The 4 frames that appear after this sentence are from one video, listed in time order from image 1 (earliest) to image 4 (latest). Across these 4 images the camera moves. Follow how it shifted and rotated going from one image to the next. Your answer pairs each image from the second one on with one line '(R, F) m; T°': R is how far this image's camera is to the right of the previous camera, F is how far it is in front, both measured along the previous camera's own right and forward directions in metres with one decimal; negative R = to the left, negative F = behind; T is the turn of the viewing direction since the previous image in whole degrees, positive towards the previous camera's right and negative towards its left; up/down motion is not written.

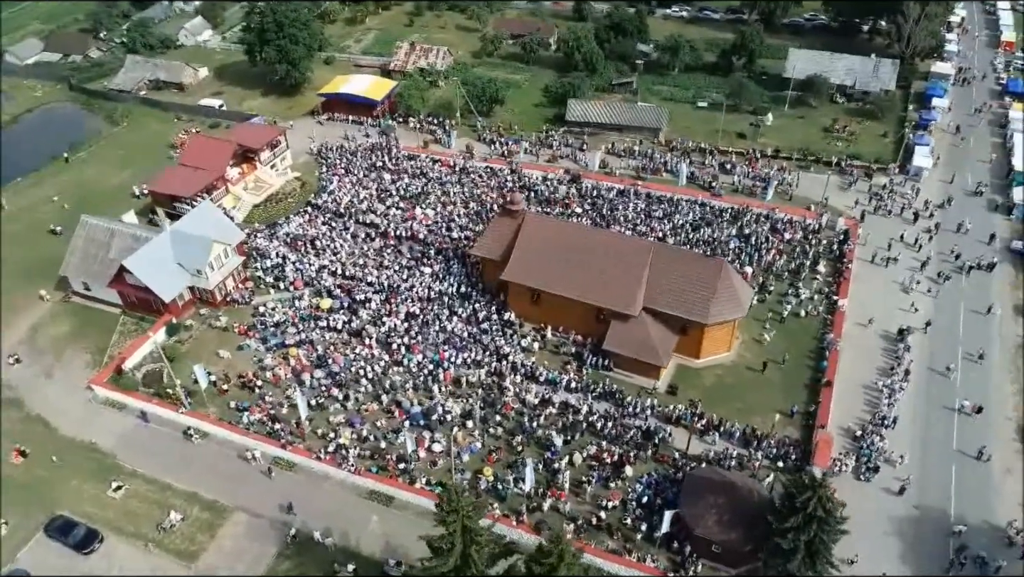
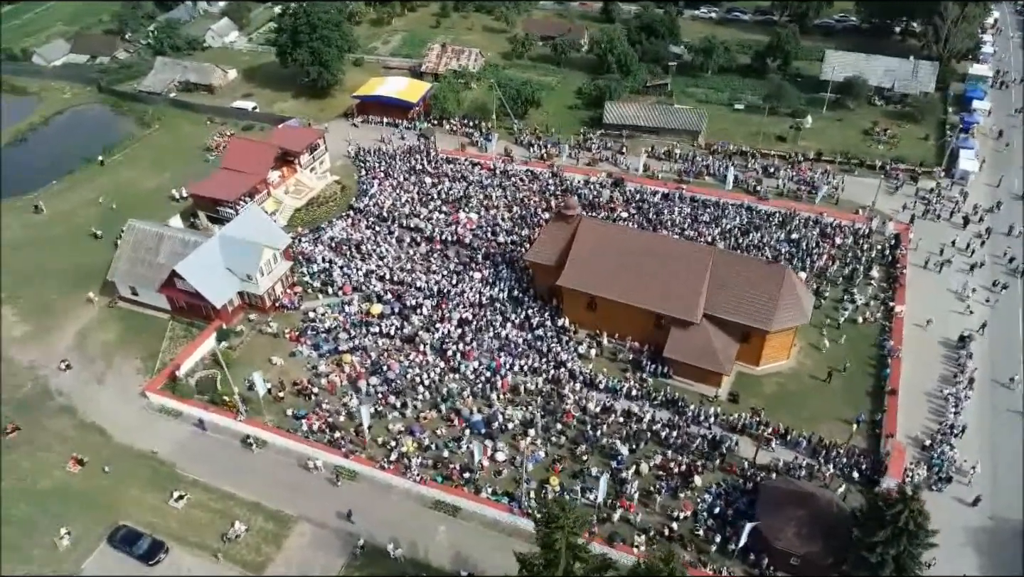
(-3.1, +0.5) m; 0°
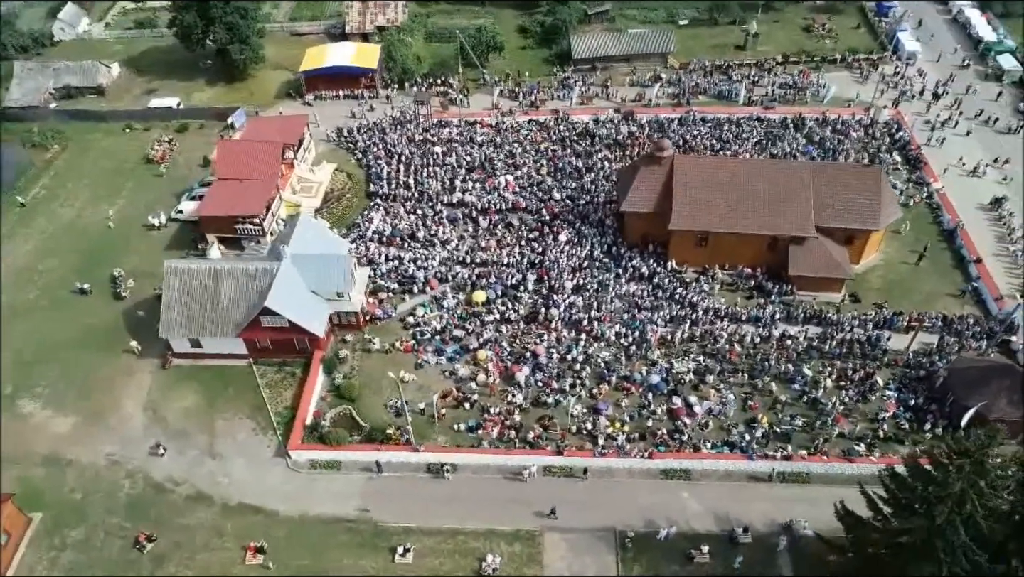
(-16.1, +4.2) m; +14°
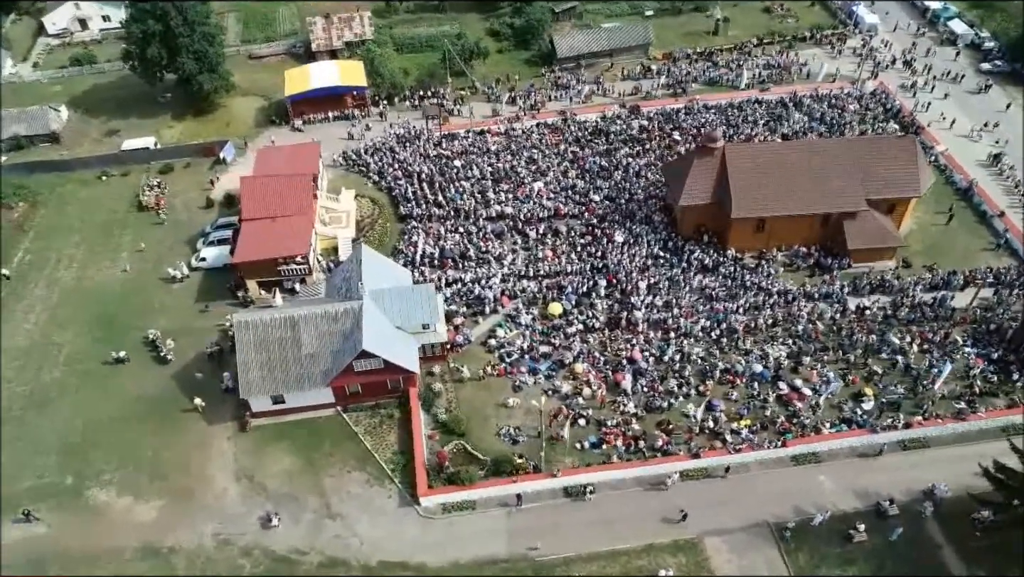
(-9.3, +1.6) m; +8°
